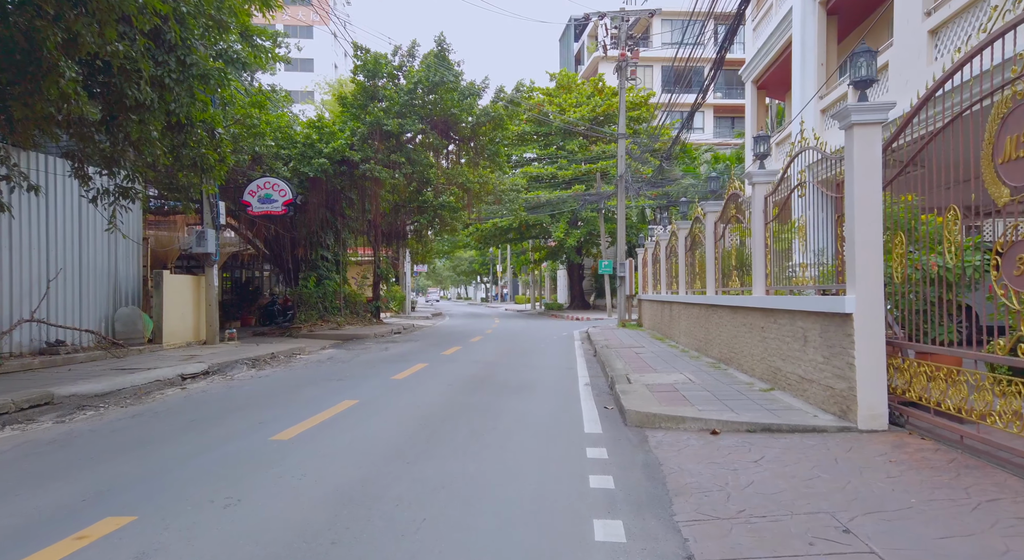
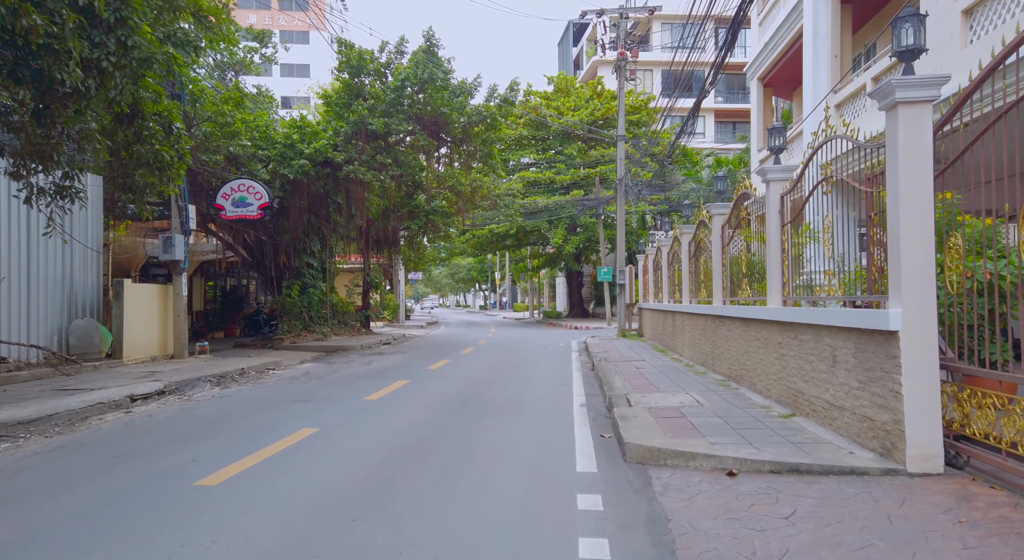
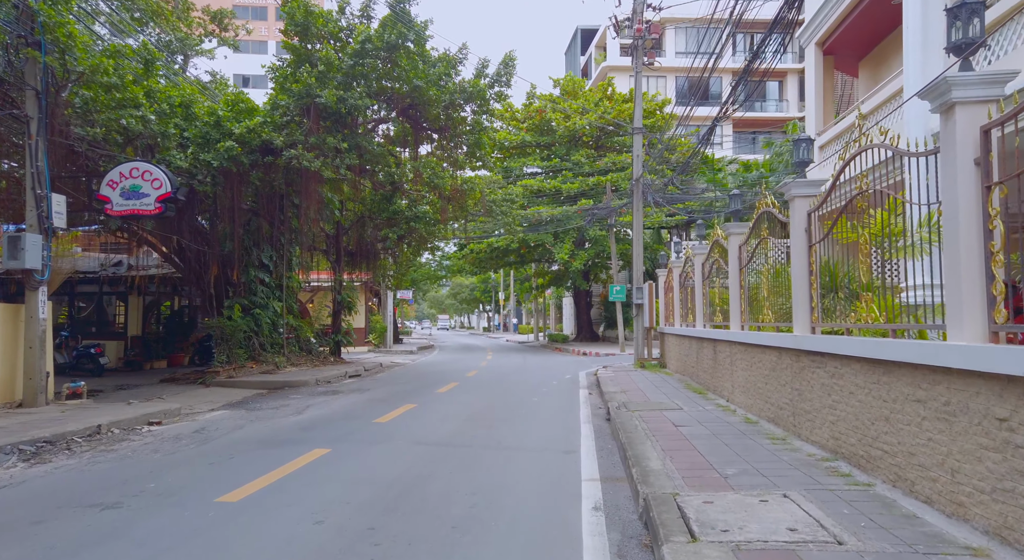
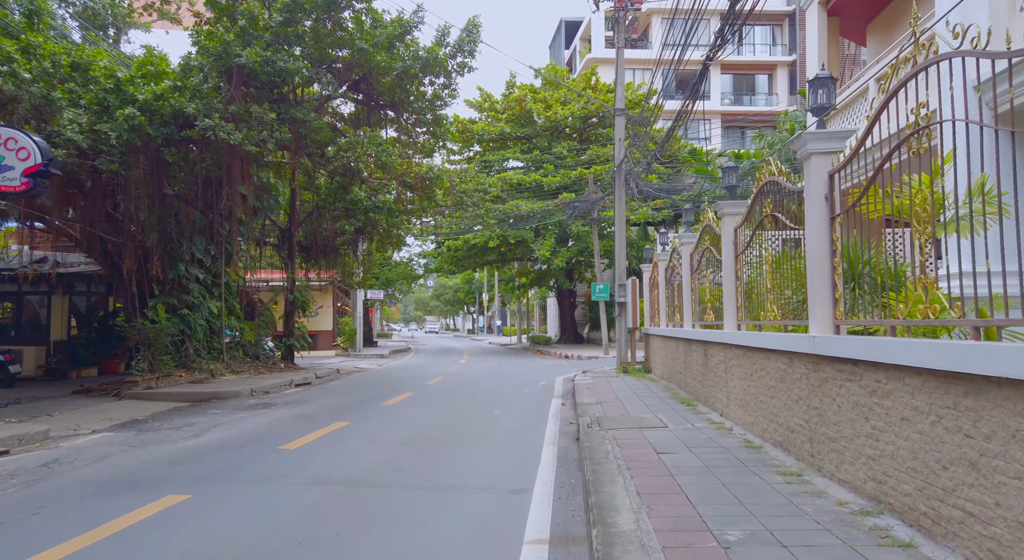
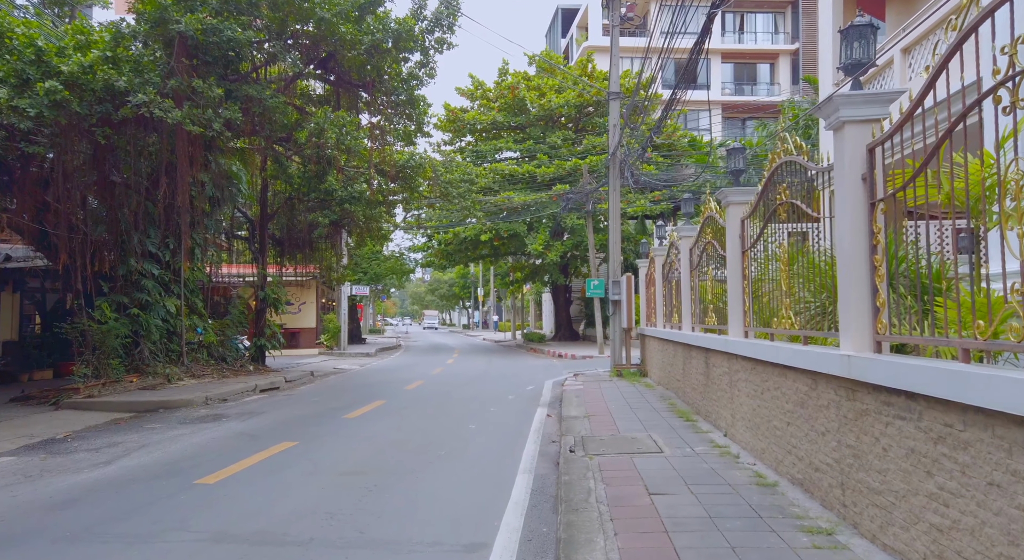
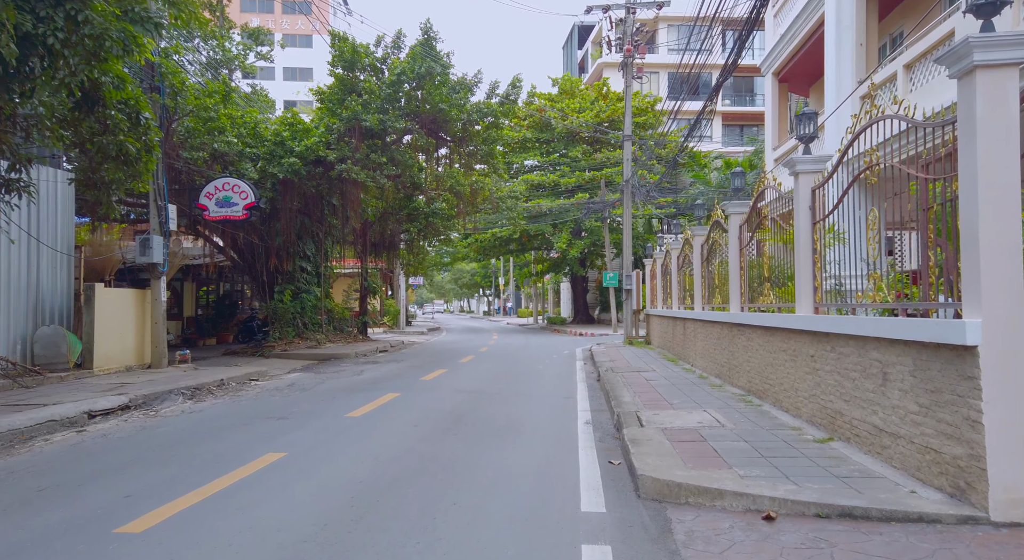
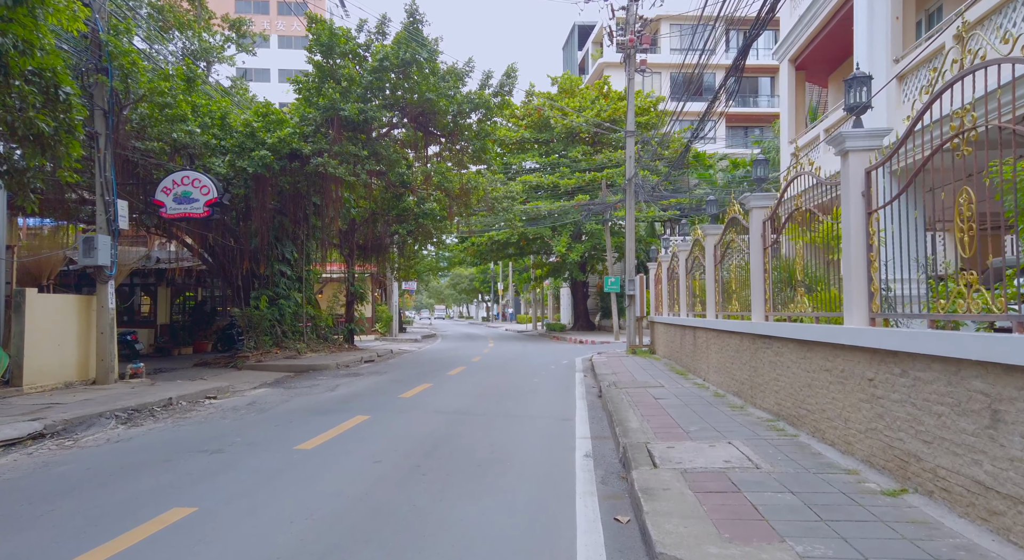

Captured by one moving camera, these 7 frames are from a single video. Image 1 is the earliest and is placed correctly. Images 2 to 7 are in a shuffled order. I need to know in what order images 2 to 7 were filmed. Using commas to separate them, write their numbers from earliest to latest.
2, 6, 7, 3, 4, 5
